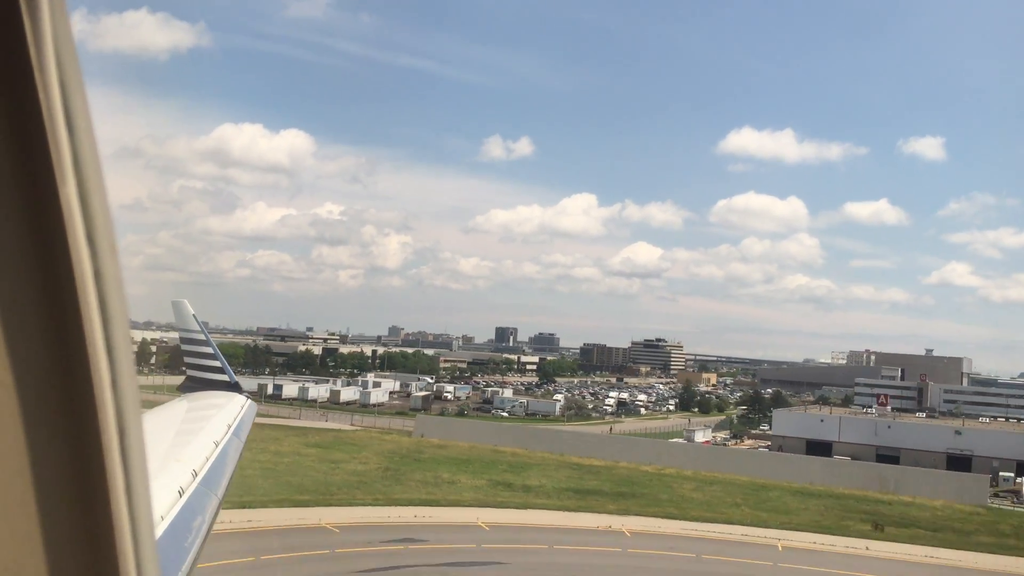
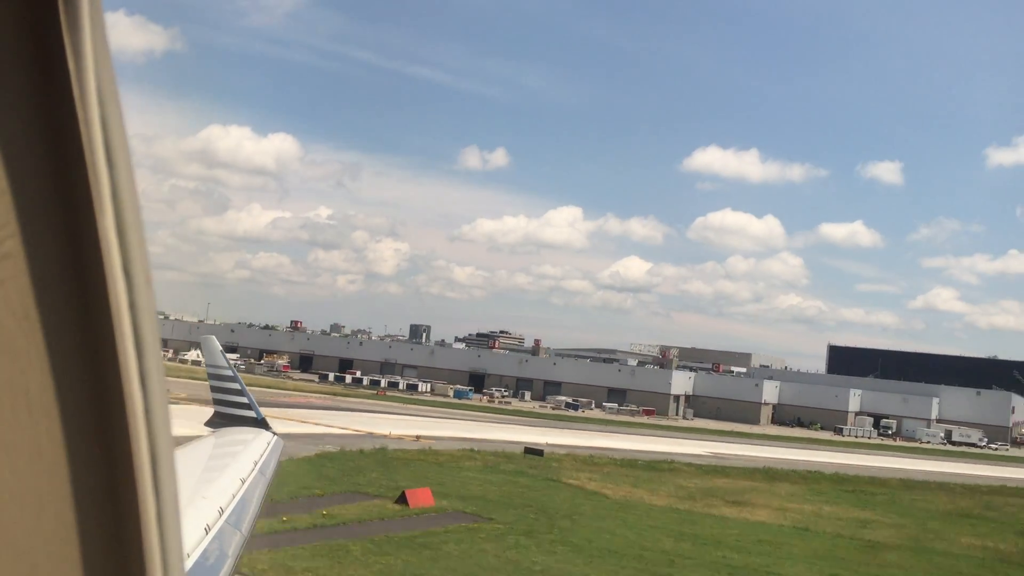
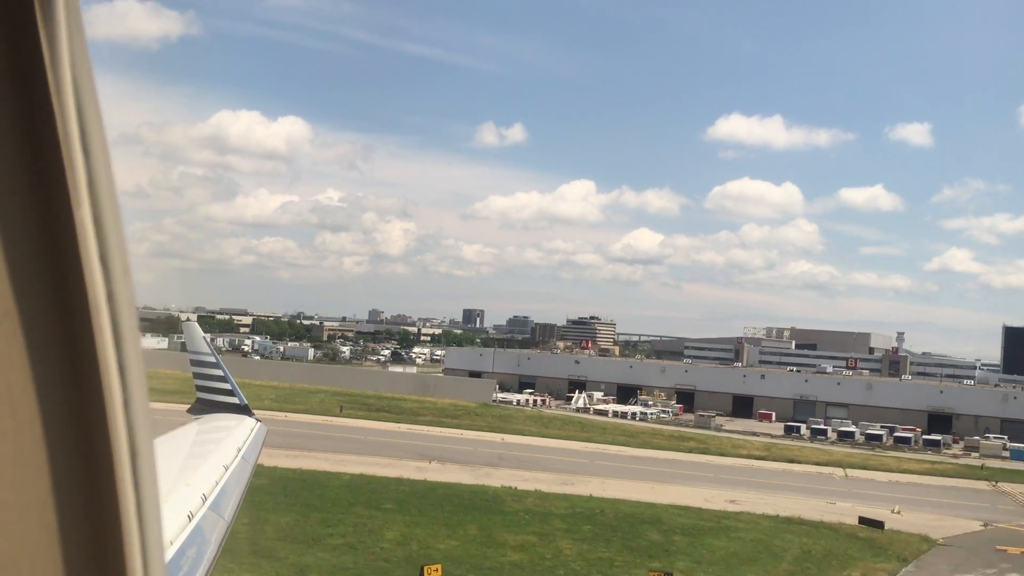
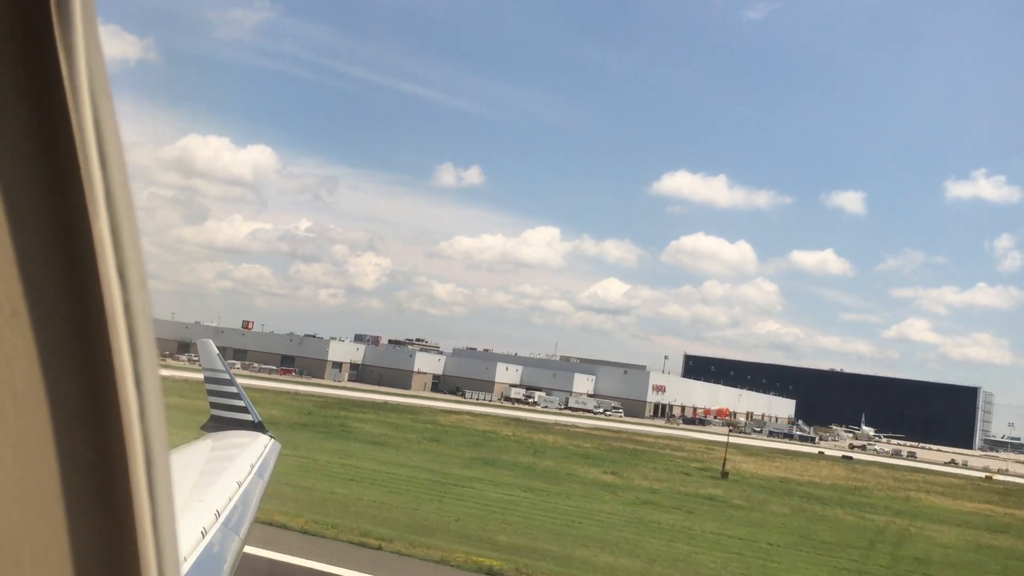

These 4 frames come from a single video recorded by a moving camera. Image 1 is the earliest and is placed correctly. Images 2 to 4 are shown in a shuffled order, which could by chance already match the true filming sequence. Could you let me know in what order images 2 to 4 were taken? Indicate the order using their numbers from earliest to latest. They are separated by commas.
3, 2, 4
